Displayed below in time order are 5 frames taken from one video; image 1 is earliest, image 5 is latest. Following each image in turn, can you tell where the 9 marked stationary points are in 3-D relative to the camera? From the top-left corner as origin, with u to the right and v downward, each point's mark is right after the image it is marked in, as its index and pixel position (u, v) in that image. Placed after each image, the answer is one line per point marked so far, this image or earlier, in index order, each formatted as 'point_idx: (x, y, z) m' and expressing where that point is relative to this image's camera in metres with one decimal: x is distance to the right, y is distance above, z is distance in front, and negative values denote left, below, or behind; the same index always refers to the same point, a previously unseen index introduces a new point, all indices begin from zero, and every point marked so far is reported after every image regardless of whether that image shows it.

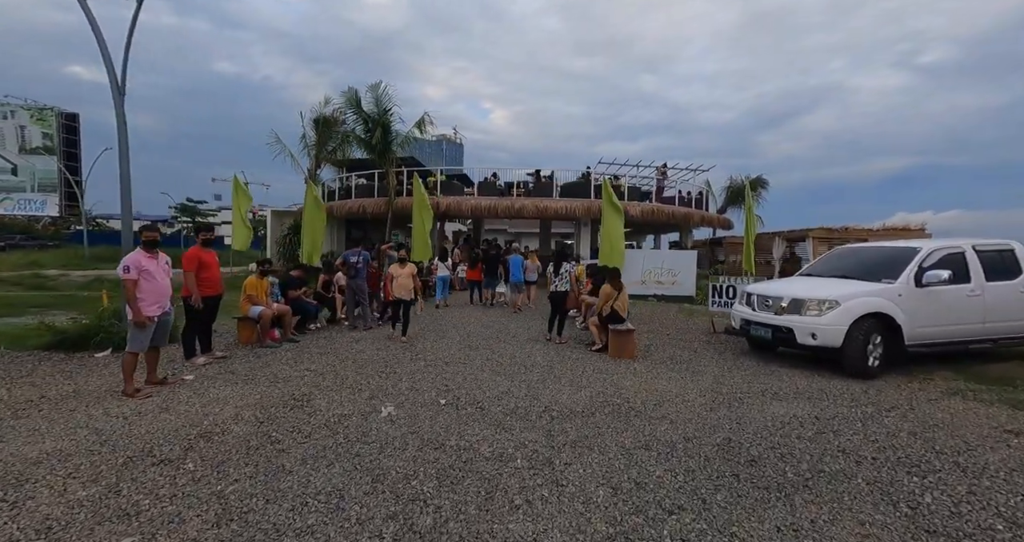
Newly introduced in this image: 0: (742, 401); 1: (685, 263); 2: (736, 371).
0: (+2.4, -1.3, +5.0) m
1: (+5.9, +0.3, +16.6) m
2: (+3.0, -1.4, +6.5) m
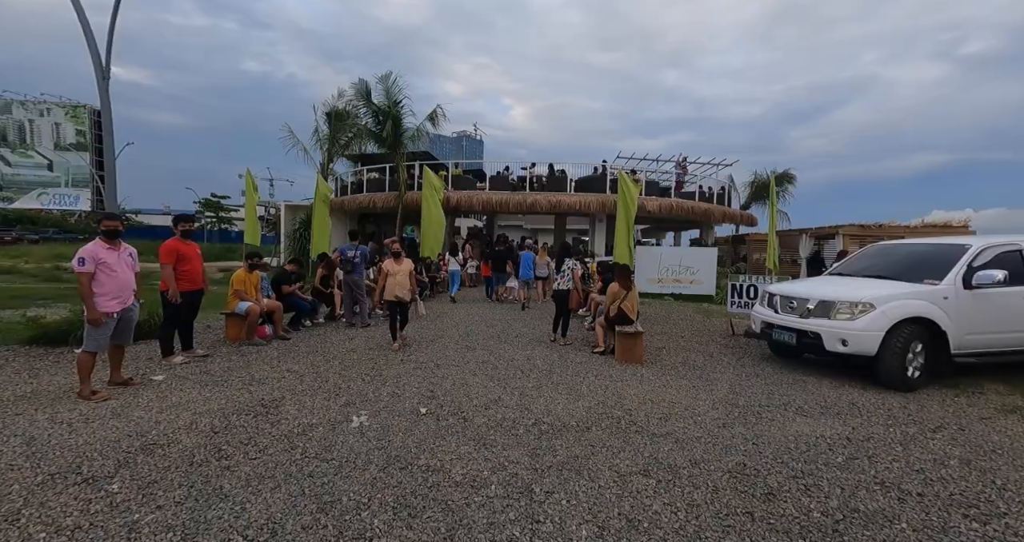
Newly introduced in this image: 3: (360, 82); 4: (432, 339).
0: (+2.3, -1.3, +4.4) m
1: (+6.3, +0.4, +15.9) m
2: (+2.9, -1.3, +5.9) m
3: (-5.5, +6.8, +17.6) m
4: (-1.2, -1.1, +7.6) m
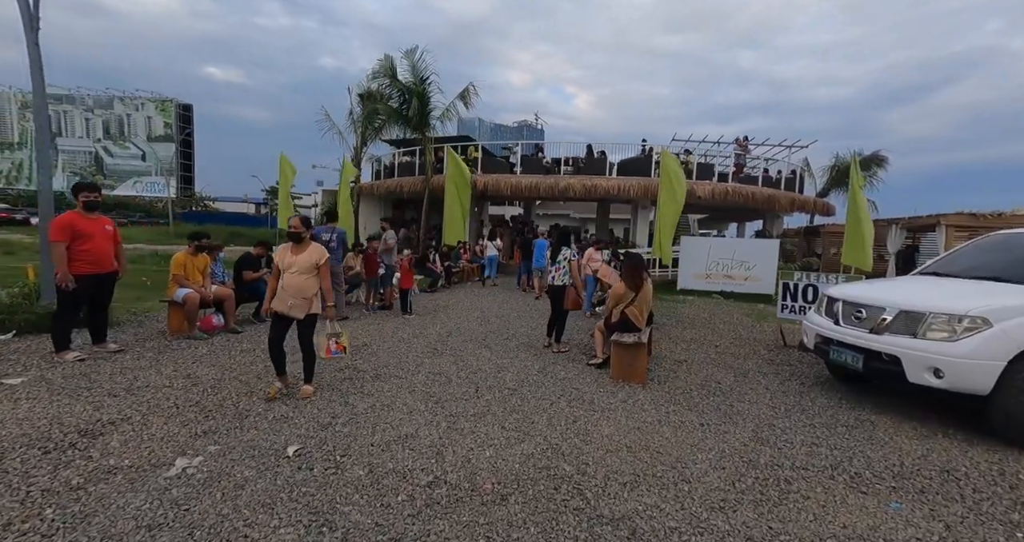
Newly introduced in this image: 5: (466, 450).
0: (+1.6, -1.3, +2.9) m
1: (+7.1, +0.5, +13.8) m
2: (+2.5, -1.3, +4.2) m
3: (-4.3, +7.3, +16.8) m
4: (-1.4, -0.9, +6.5) m
5: (-0.3, -1.2, +3.2) m
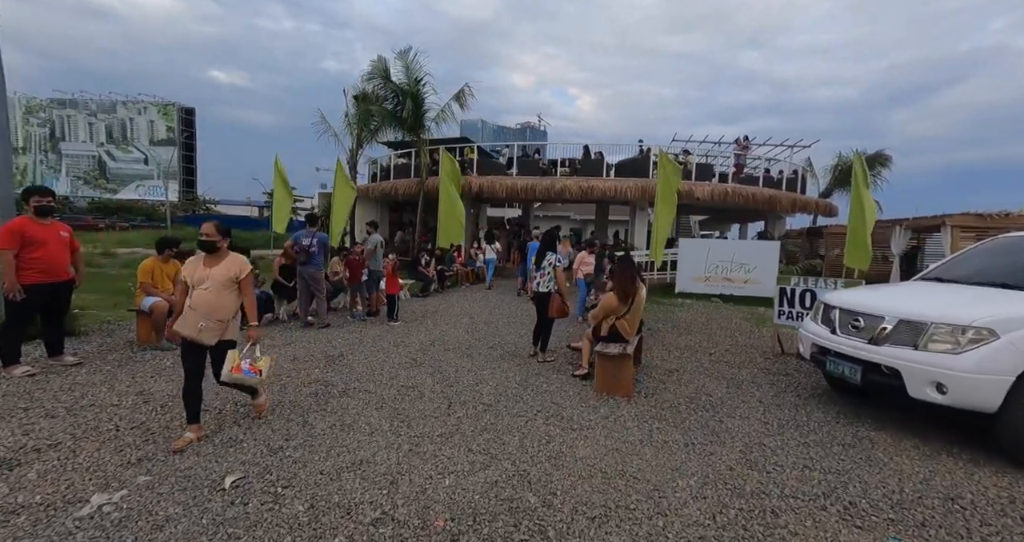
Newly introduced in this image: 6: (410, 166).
0: (+1.4, -1.4, +2.6) m
1: (+6.9, +0.4, +13.5) m
2: (+2.3, -1.4, +4.0) m
3: (-4.5, +7.1, +16.6) m
4: (-1.7, -1.0, +6.2) m
5: (-0.5, -1.2, +2.9) m
6: (-4.0, +4.2, +19.4) m
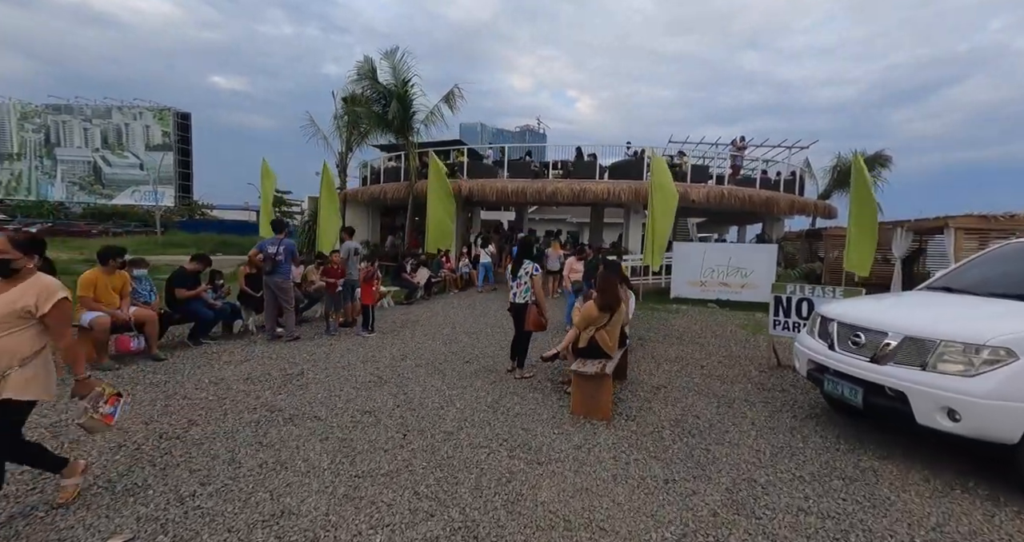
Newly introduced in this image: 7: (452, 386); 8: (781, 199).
0: (+1.1, -1.5, +2.2) m
1: (+6.6, +0.3, +13.0) m
2: (+2.0, -1.5, +3.5) m
3: (-4.8, +6.9, +16.2) m
4: (-1.9, -1.1, +5.8) m
5: (-0.8, -1.3, +2.5) m
6: (-4.3, +3.9, +19.0) m
7: (-0.6, -1.2, +5.2) m
8: (+10.7, +2.9, +19.5) m
